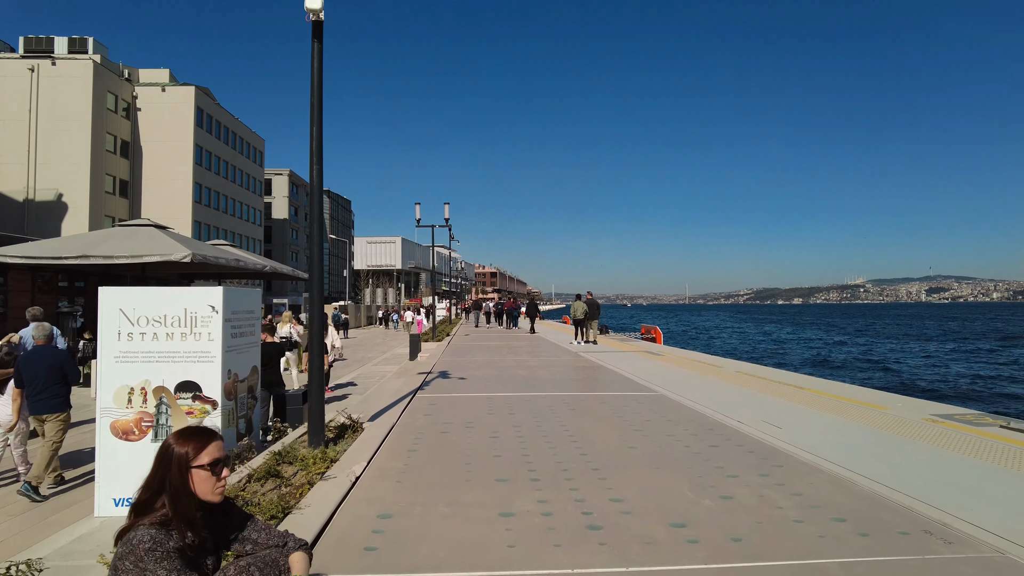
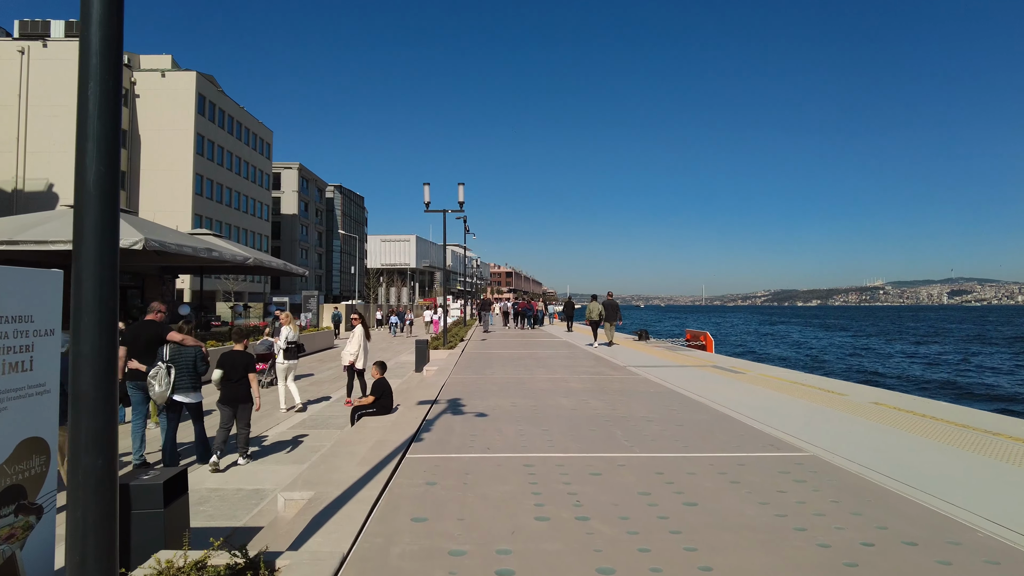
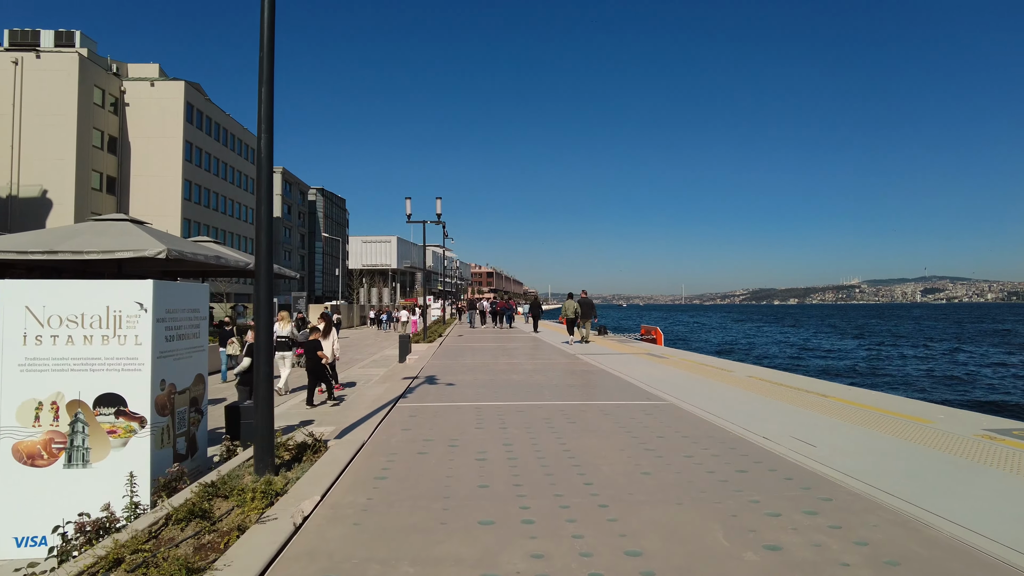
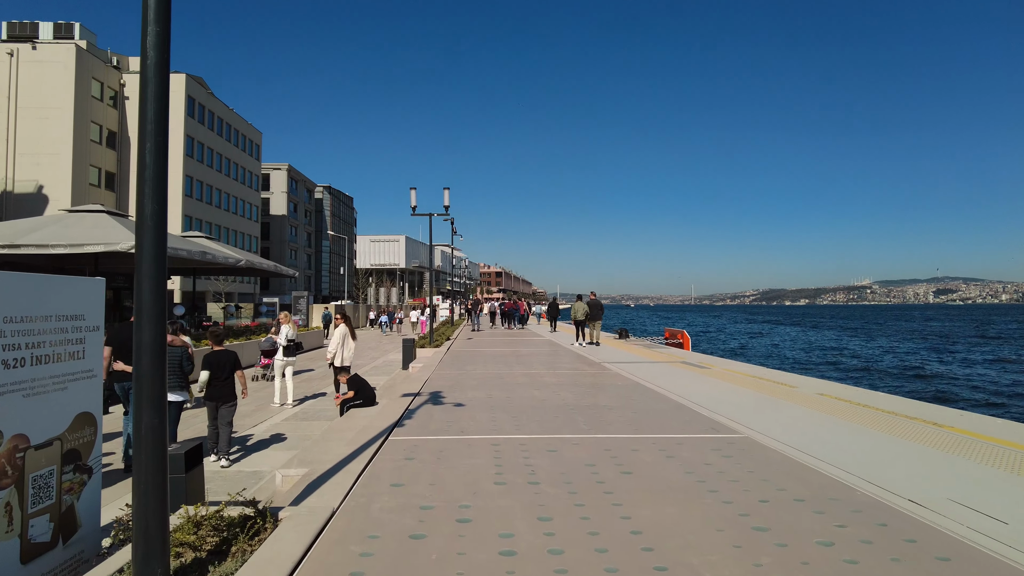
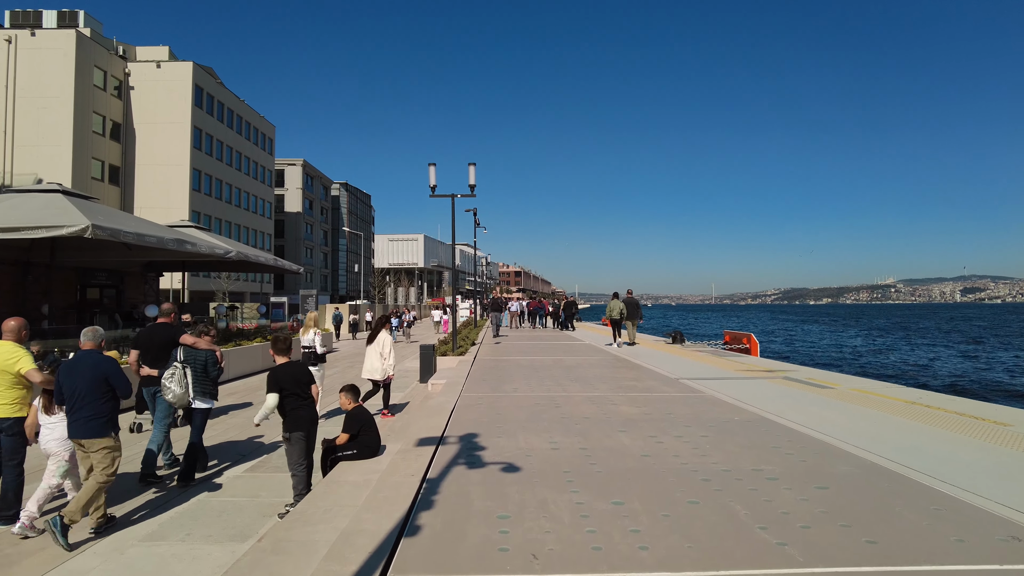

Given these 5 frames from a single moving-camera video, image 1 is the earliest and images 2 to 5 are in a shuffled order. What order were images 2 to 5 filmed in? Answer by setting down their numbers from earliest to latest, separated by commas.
3, 4, 2, 5
